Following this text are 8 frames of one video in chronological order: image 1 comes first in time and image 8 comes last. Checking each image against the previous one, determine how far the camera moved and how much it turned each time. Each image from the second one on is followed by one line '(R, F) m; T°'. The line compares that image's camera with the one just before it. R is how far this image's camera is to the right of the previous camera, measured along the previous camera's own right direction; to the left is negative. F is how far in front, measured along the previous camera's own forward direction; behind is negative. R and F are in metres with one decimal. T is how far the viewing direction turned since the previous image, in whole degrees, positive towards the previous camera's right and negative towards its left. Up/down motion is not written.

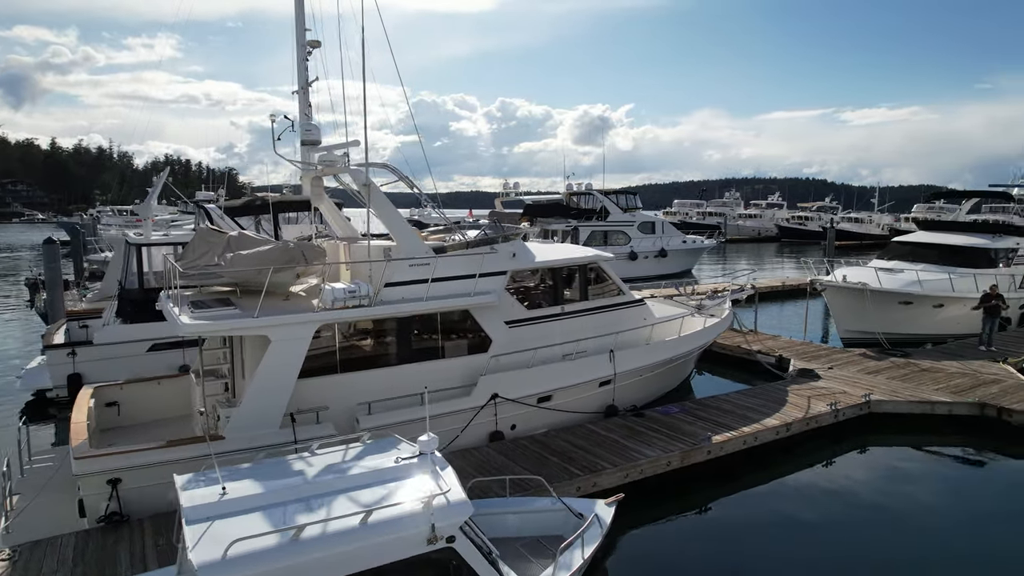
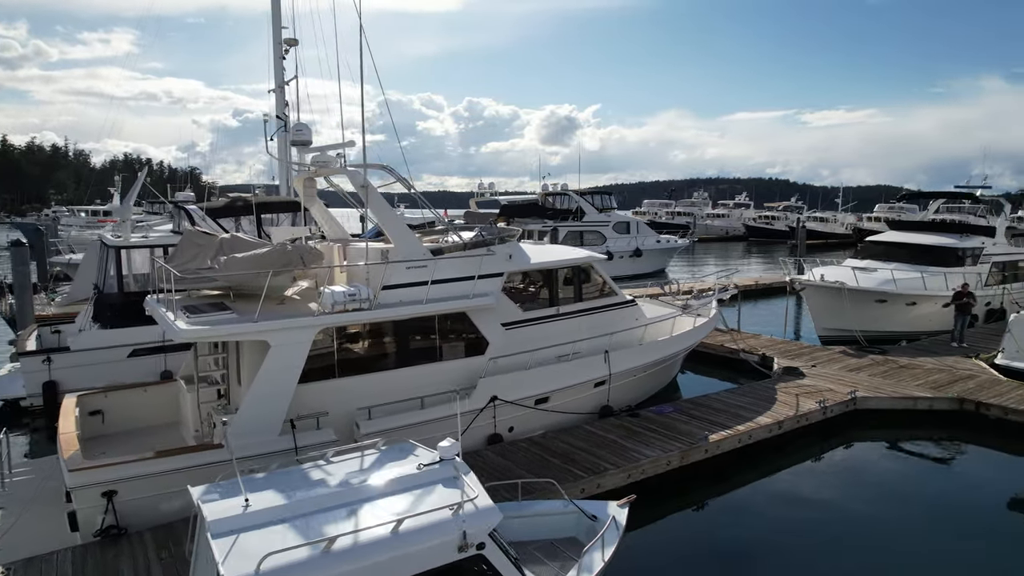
(-0.3, 0.0) m; +3°
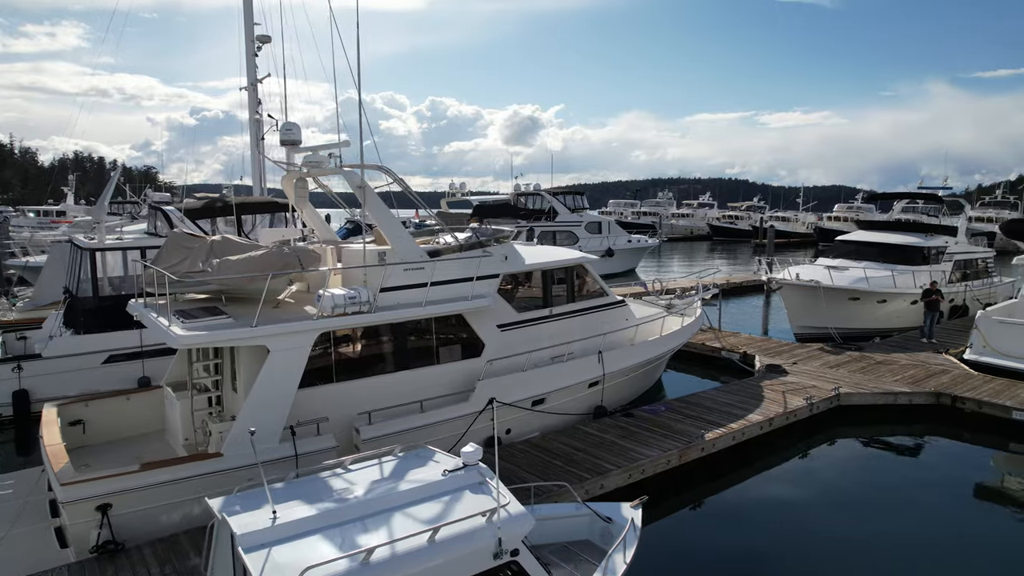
(-0.3, 0.0) m; +3°
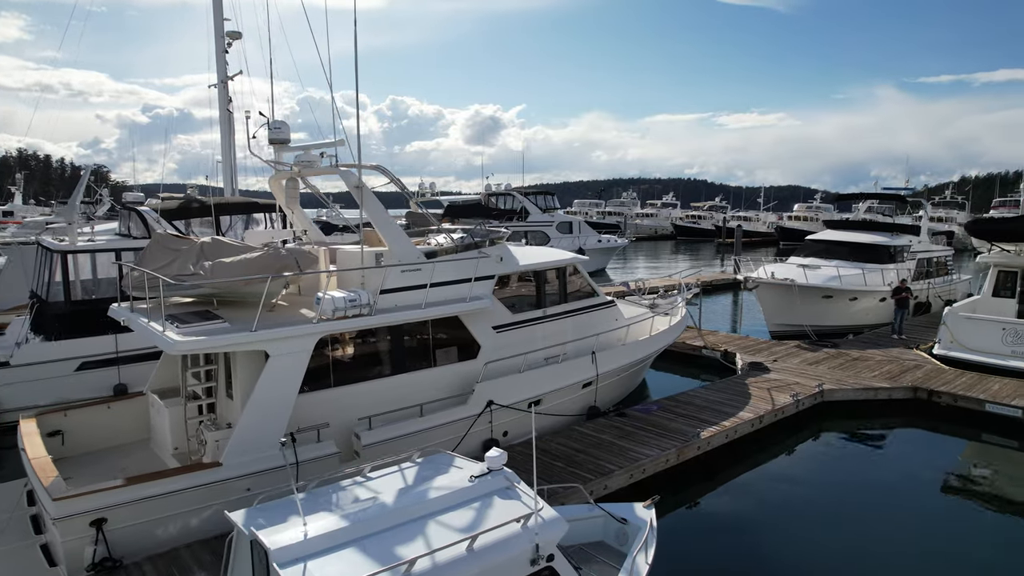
(-0.3, +0.1) m; +3°
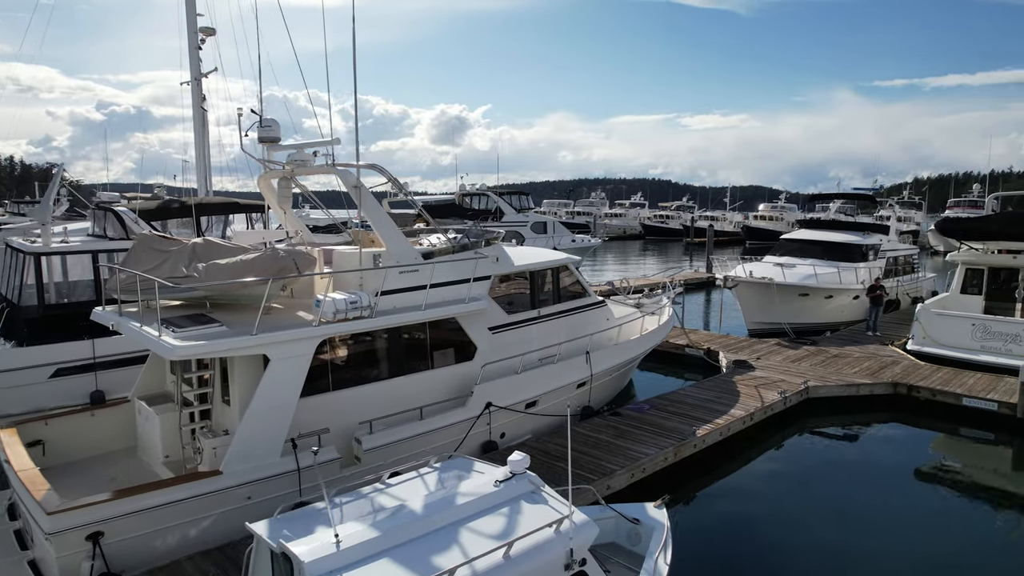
(-0.3, +0.1) m; +3°
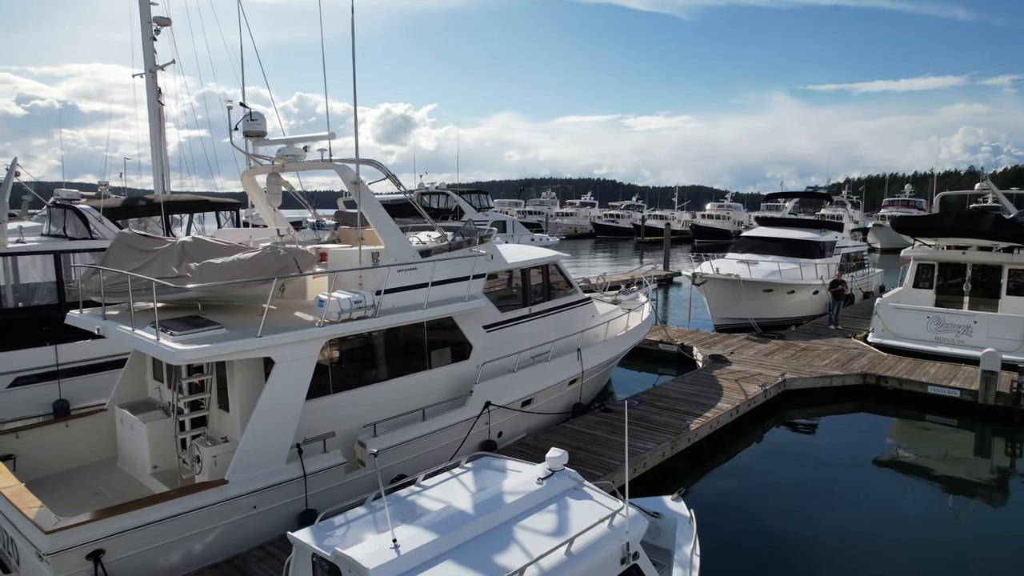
(-0.5, +0.1) m; +4°
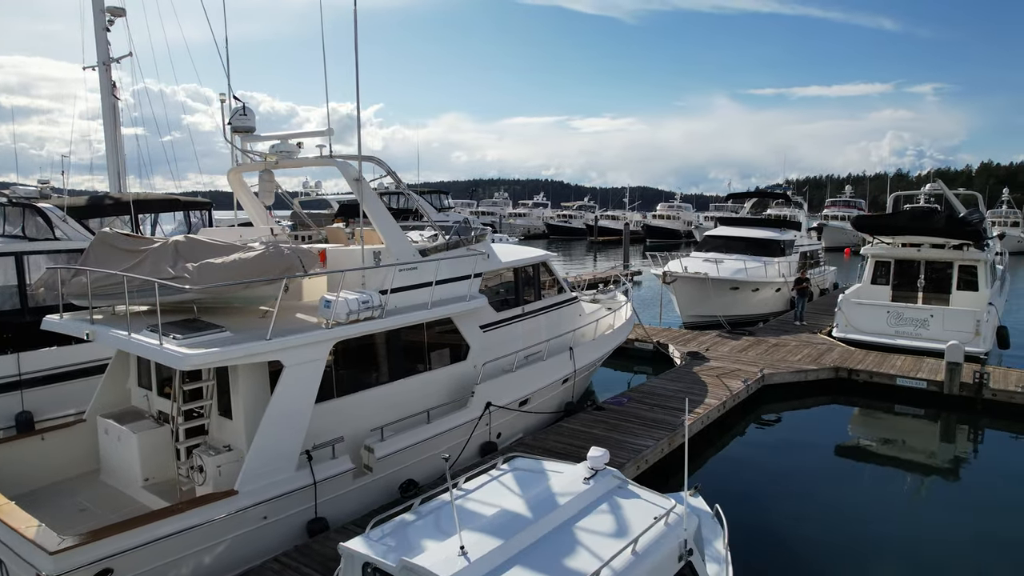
(-0.5, +0.1) m; +4°
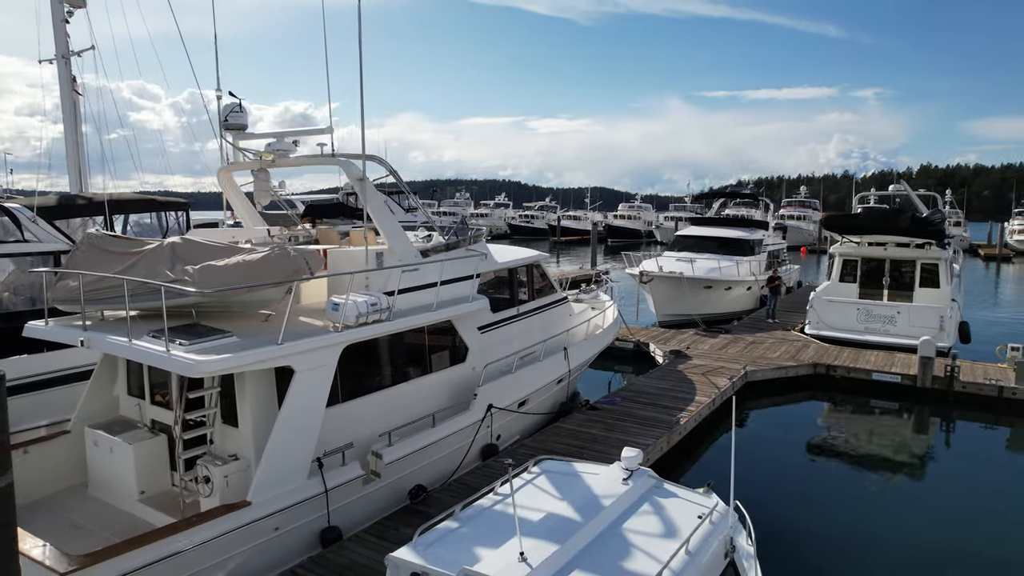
(-0.4, 0.0) m; +3°
